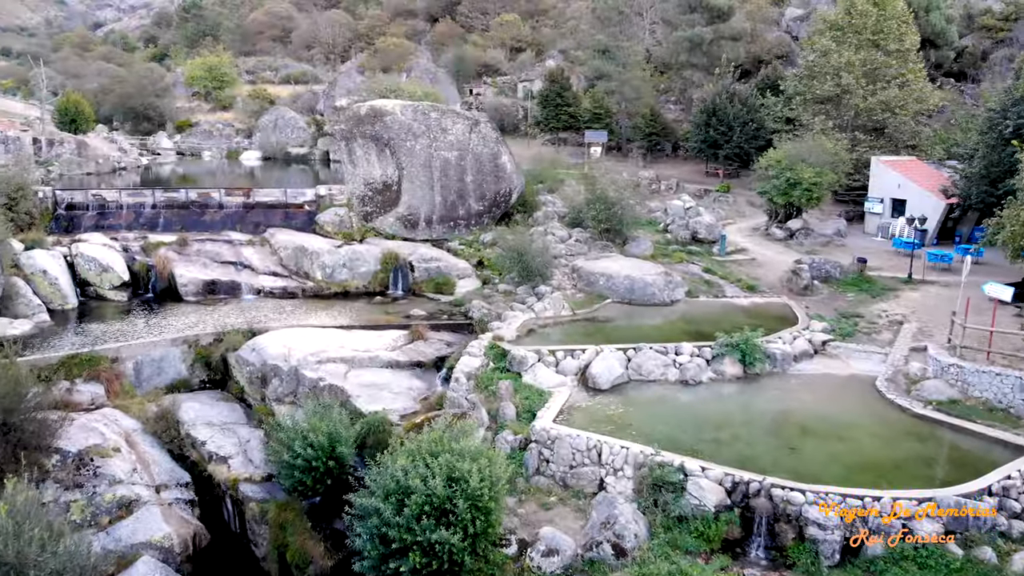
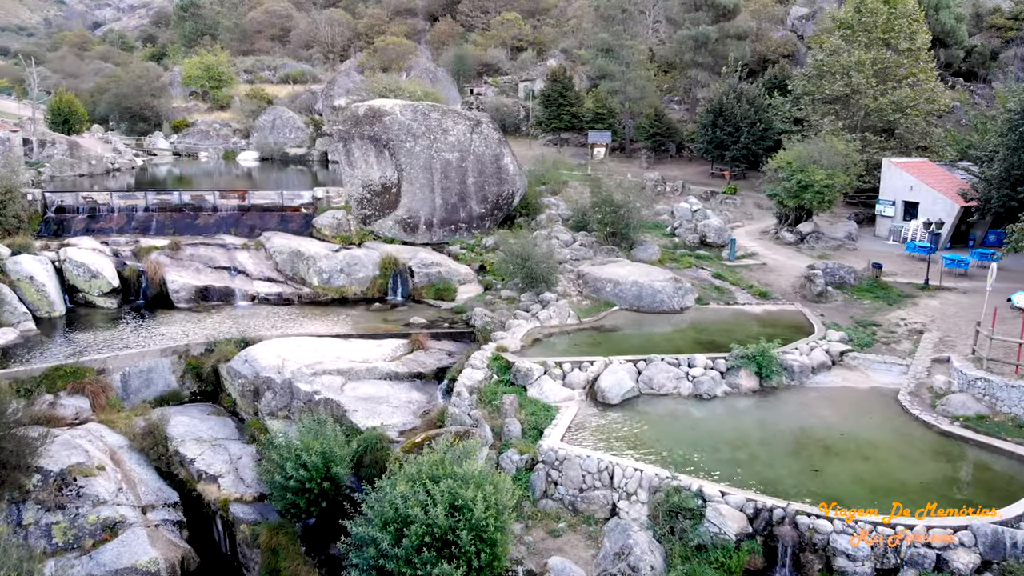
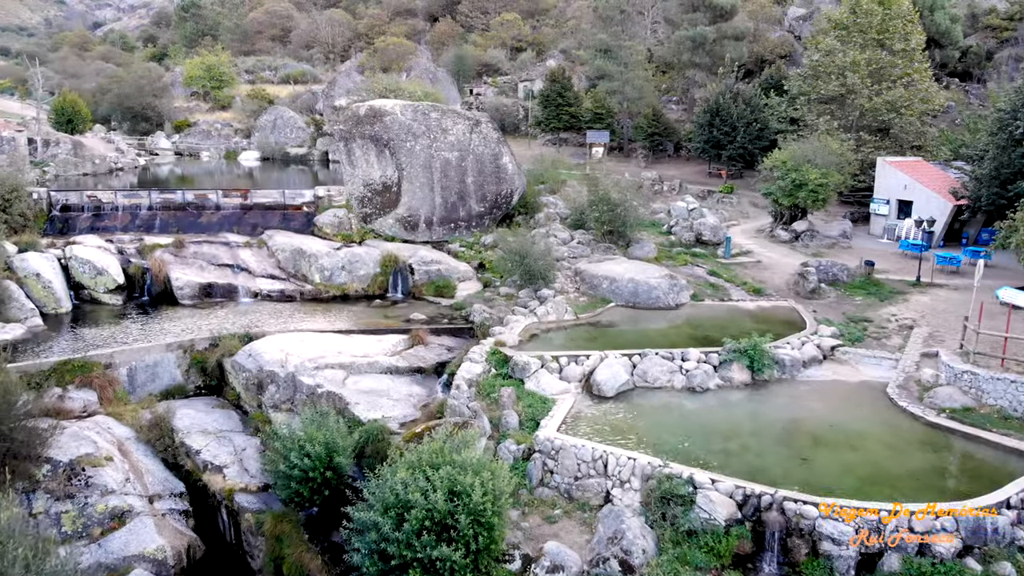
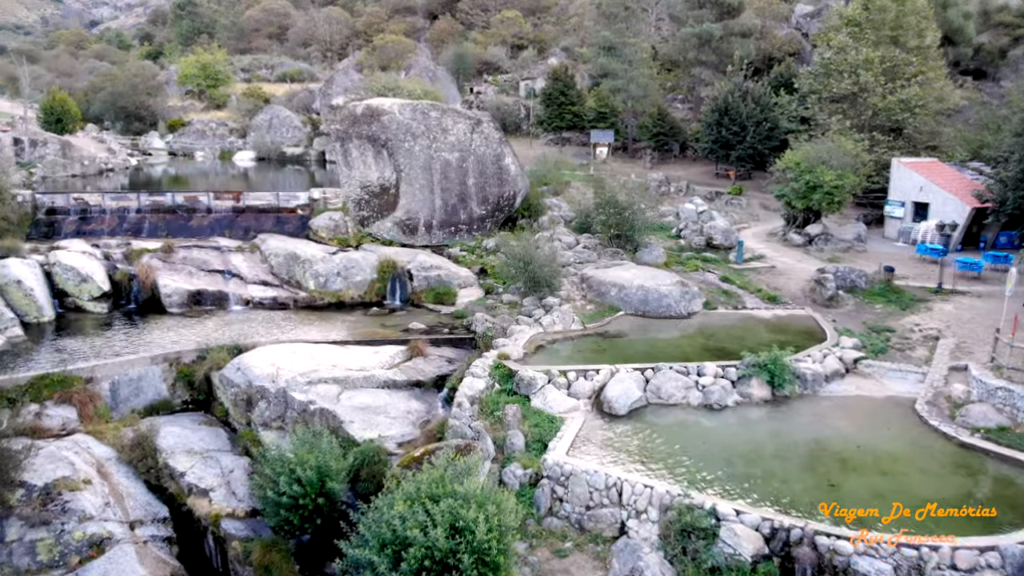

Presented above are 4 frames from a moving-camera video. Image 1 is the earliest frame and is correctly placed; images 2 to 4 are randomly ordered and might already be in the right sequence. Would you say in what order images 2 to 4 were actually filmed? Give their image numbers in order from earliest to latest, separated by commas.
3, 2, 4
